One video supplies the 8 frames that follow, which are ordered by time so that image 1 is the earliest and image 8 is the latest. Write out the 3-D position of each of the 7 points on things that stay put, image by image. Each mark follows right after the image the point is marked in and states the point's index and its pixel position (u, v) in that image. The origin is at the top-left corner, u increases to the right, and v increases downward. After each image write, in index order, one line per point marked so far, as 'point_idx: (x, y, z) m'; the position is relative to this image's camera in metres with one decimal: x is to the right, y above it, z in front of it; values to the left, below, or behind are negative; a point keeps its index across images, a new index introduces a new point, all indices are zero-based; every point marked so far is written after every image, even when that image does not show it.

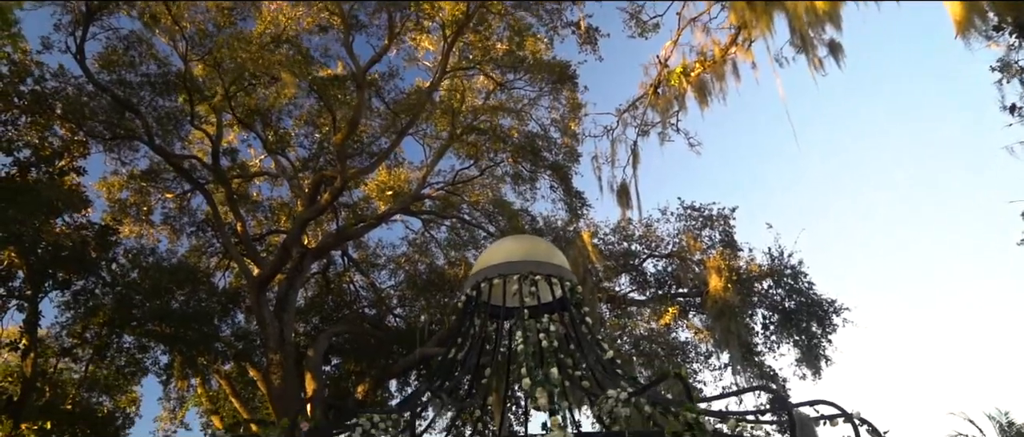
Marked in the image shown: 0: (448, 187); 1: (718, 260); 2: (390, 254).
0: (-1.0, +0.5, +10.8) m
1: (+2.3, -0.5, +8.2) m
2: (-1.9, -0.5, +11.1) m
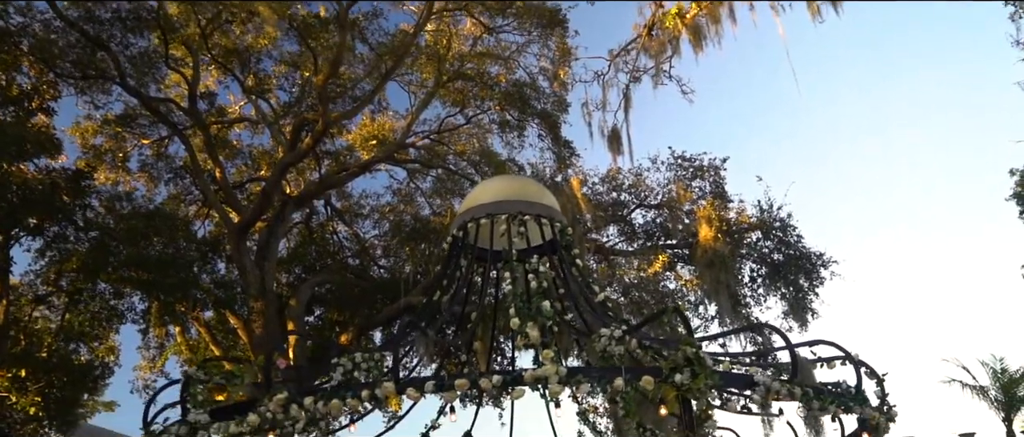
0: (-1.1, +1.2, +10.5) m
1: (+2.2, +0.1, +8.0) m
2: (-2.1, +0.2, +10.9) m
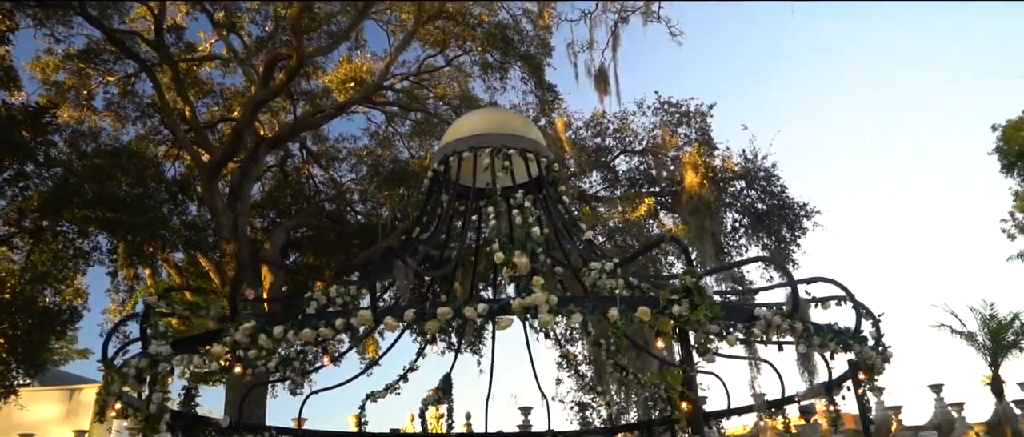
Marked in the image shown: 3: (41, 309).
0: (-1.4, +2.0, +10.2) m
1: (+2.0, +0.7, +7.9) m
2: (-2.3, +1.0, +10.6) m
3: (-5.2, -1.0, +8.0) m
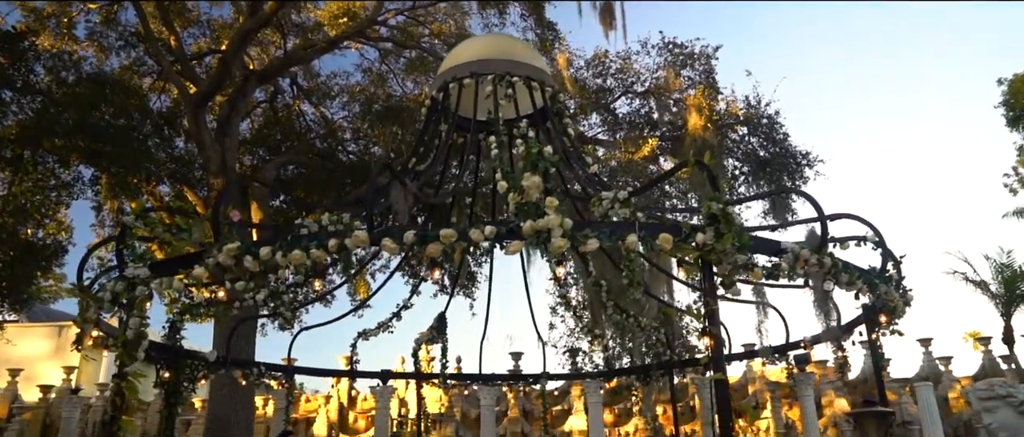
0: (-1.4, +2.8, +9.8) m
1: (+2.0, +1.3, +7.6) m
2: (-2.4, +1.9, +10.3) m
3: (-5.2, -0.2, +7.8) m
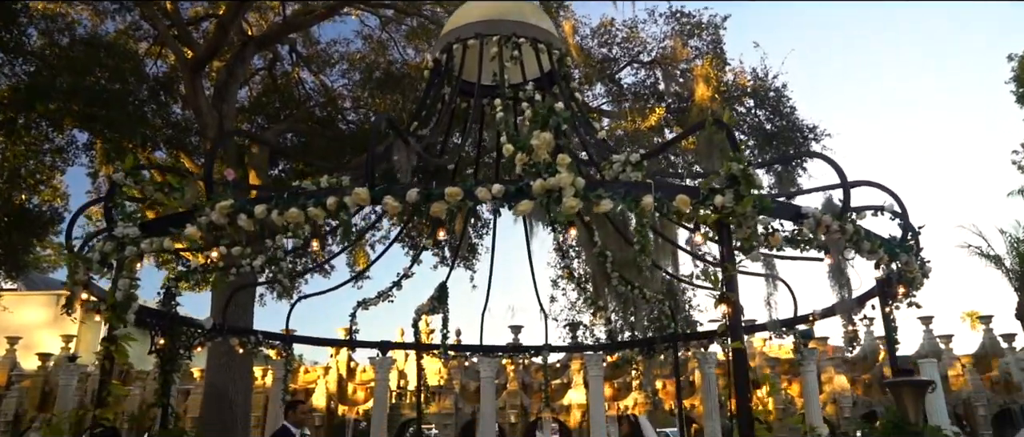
0: (-1.4, +3.2, +9.6) m
1: (+2.0, +1.5, +7.5) m
2: (-2.3, +2.3, +10.1) m
3: (-5.2, +0.1, +7.7) m
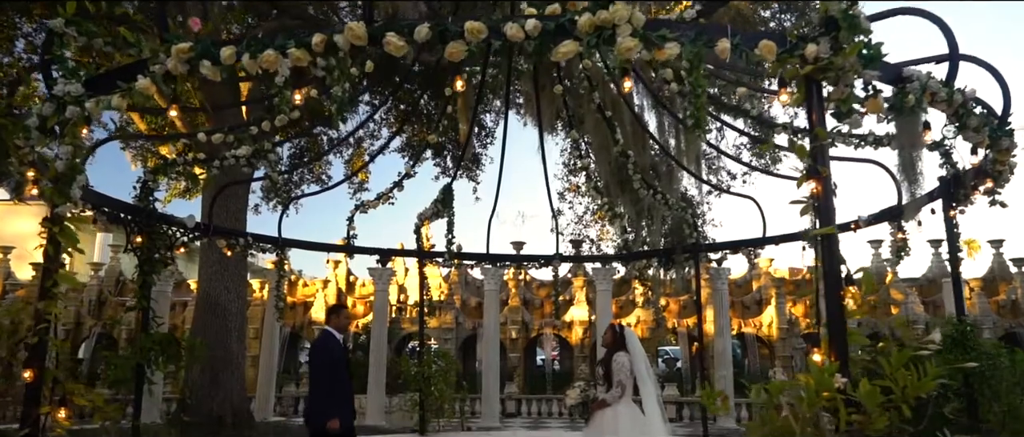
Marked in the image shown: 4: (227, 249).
0: (-1.2, +4.3, +8.8) m
1: (+2.1, +2.4, +6.9) m
2: (-2.2, +3.5, +9.4) m
3: (-5.1, +1.1, +7.2) m
4: (-1.8, -0.2, +4.6) m
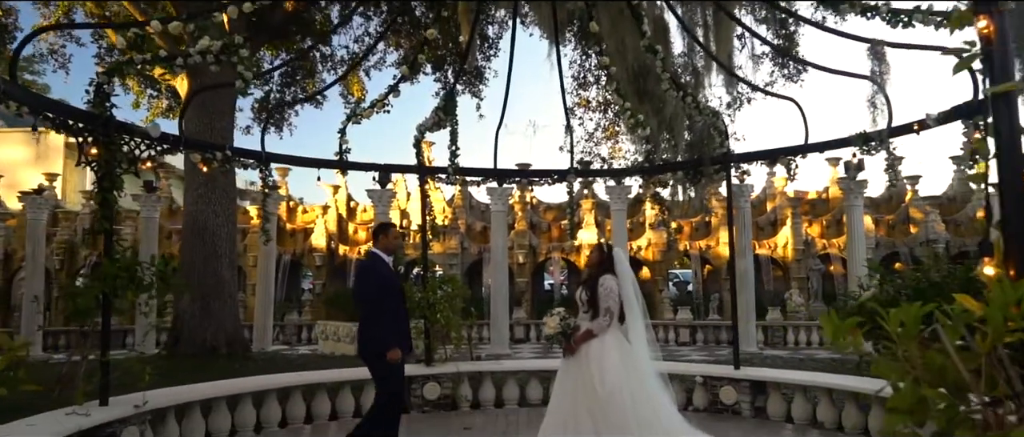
0: (-1.2, +5.2, +7.8) m
1: (+2.1, +3.2, +6.1) m
2: (-2.2, +4.5, +8.5) m
3: (-5.1, +1.8, +6.6) m
4: (-1.7, +0.3, +4.1) m
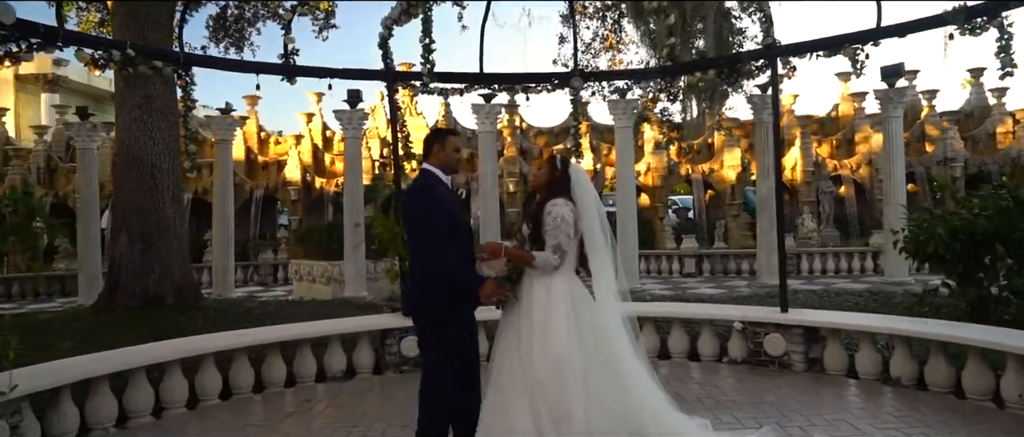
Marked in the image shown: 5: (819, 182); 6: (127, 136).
0: (-1.4, +5.9, +6.5) m
1: (+2.0, +3.8, +5.0) m
2: (-2.4, +5.2, +7.2) m
3: (-5.2, +2.3, +5.5) m
4: (-1.8, +0.6, +3.2) m
5: (+6.6, +0.8, +16.1) m
6: (-4.0, +0.9, +8.0) m
